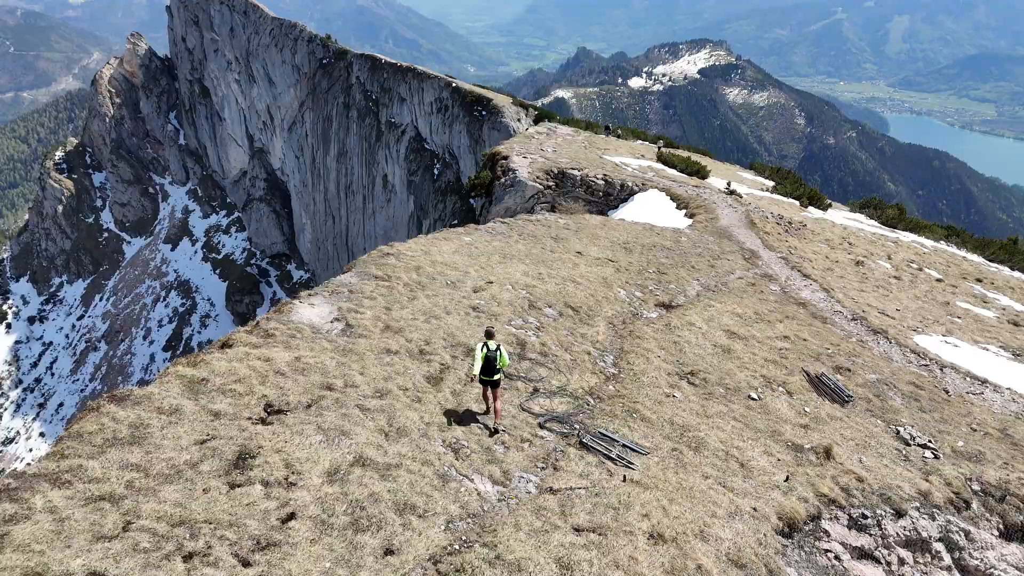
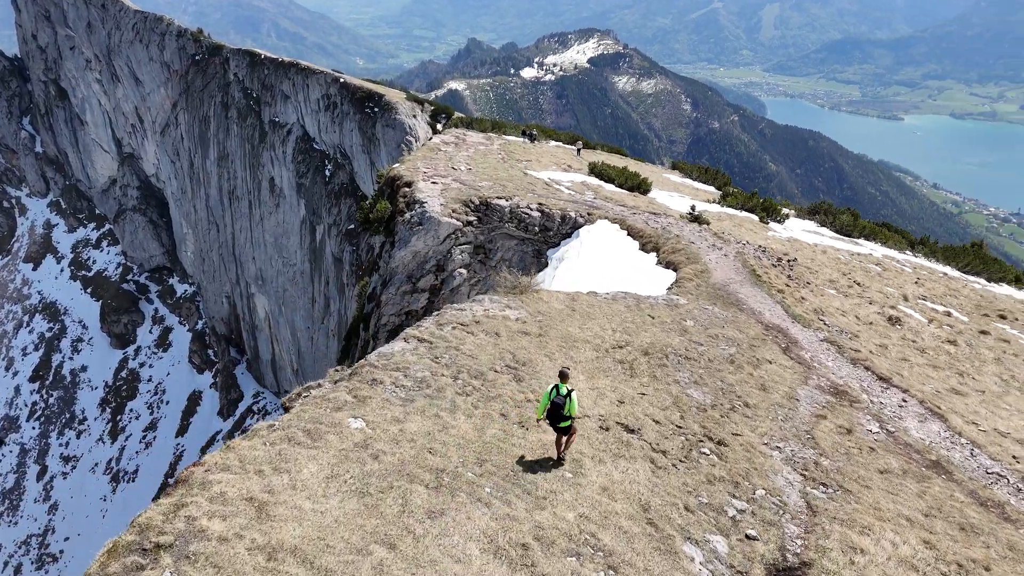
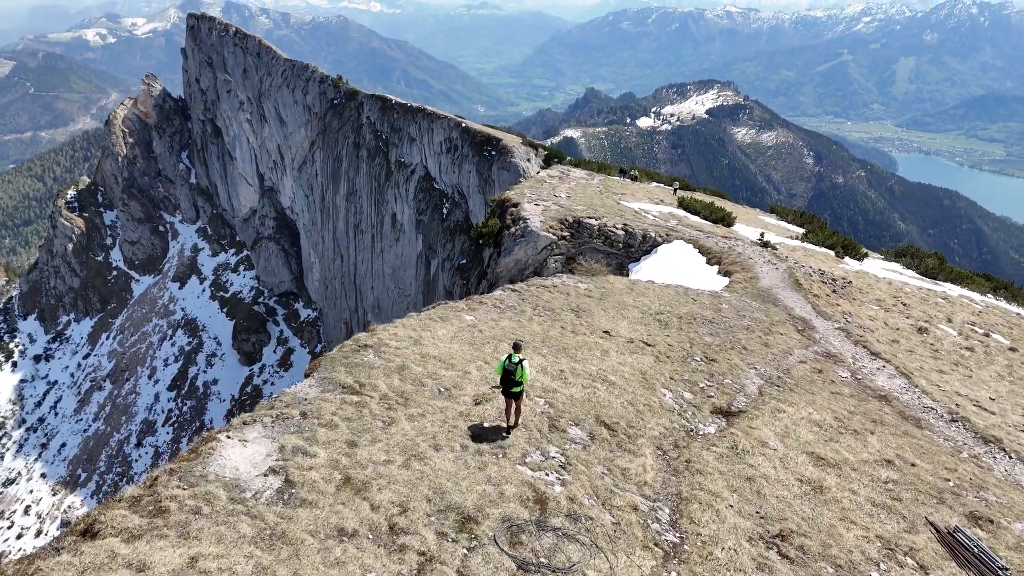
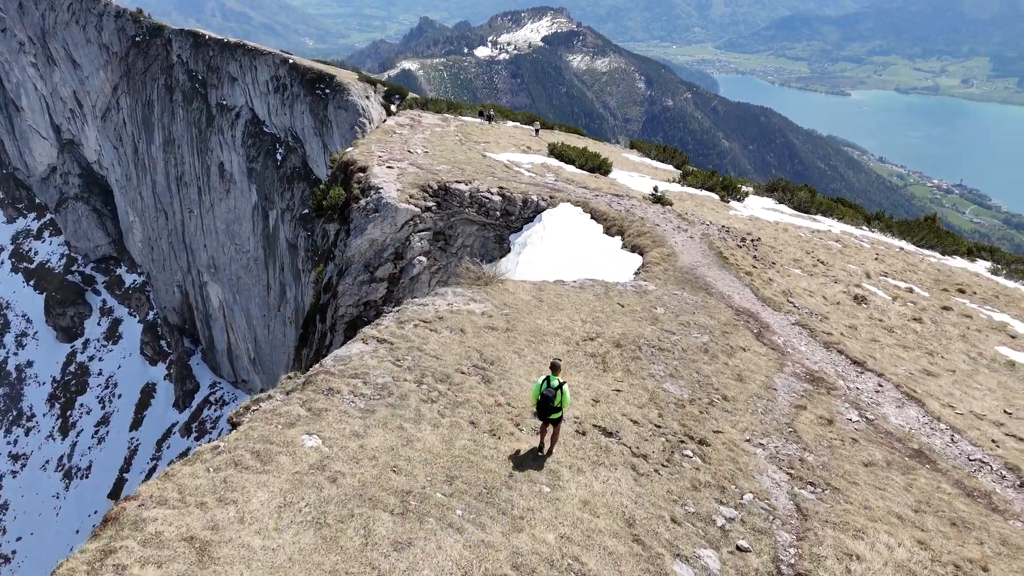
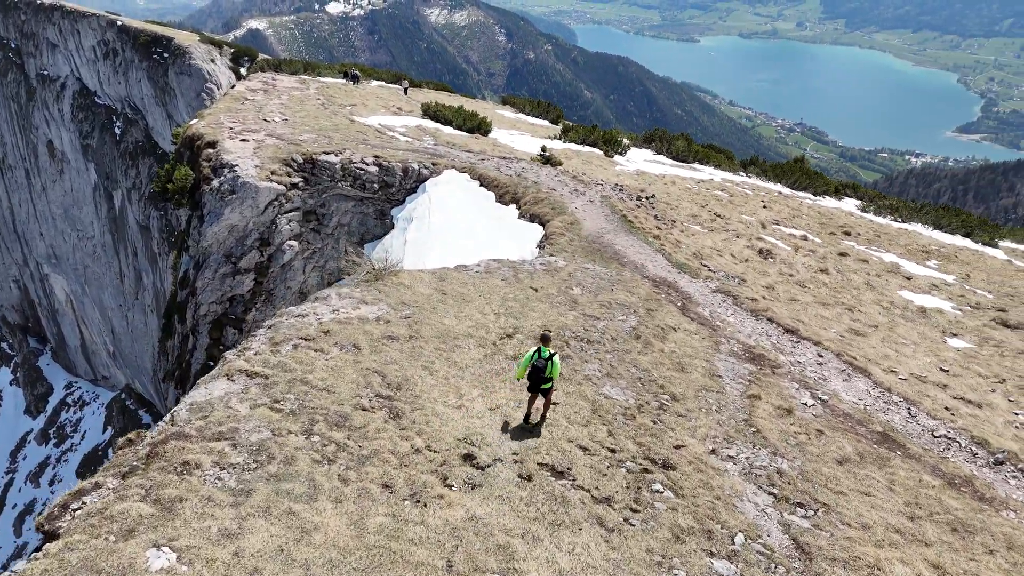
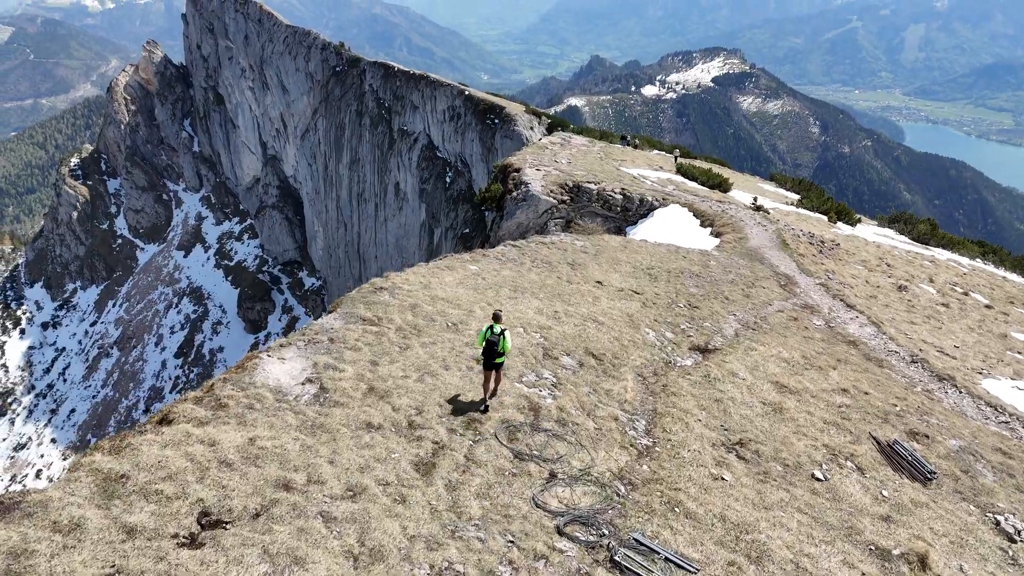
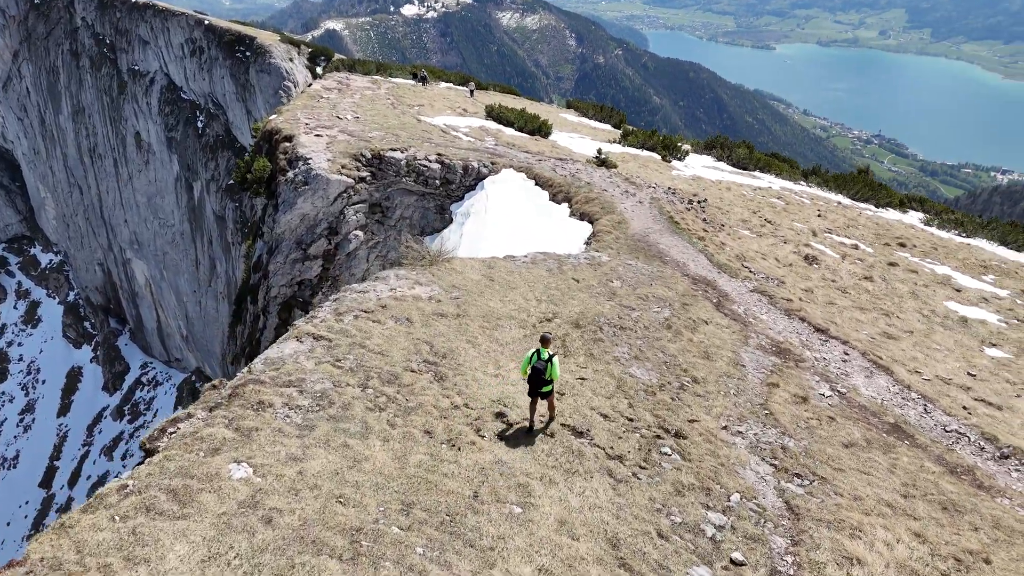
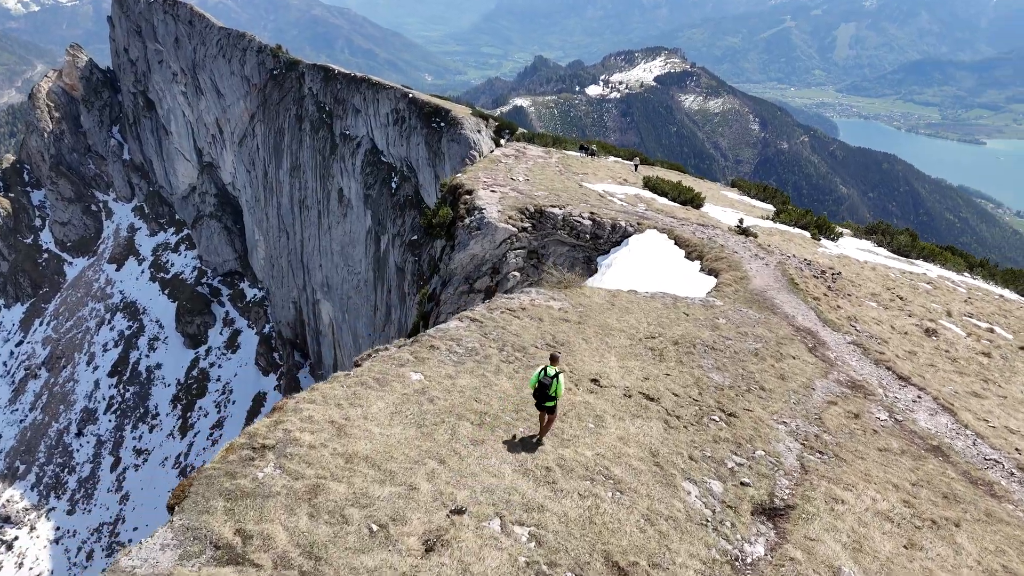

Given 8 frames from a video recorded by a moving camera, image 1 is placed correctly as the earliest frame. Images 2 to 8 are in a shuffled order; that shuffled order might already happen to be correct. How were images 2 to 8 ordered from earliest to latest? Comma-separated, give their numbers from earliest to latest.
6, 3, 8, 2, 4, 7, 5
